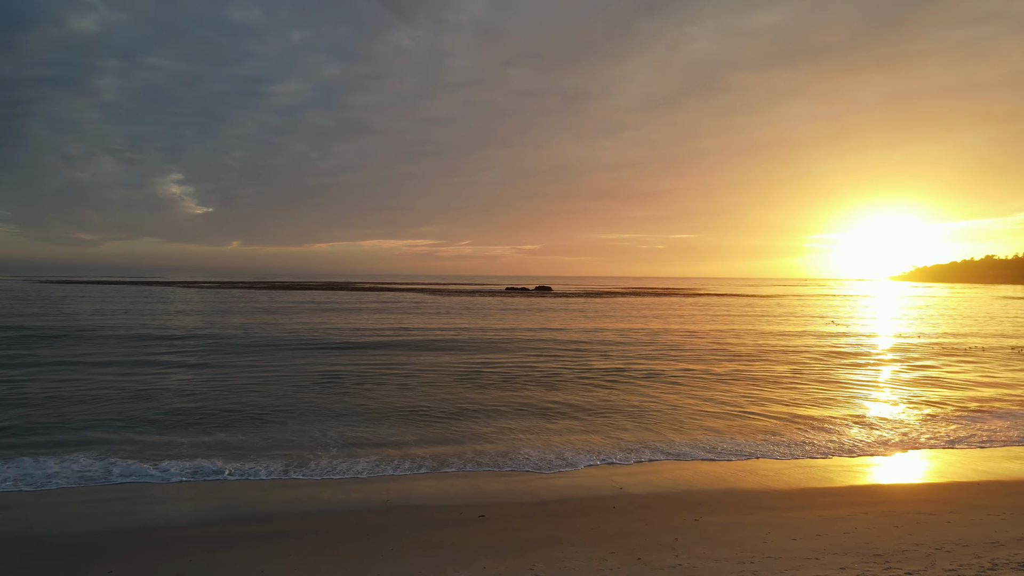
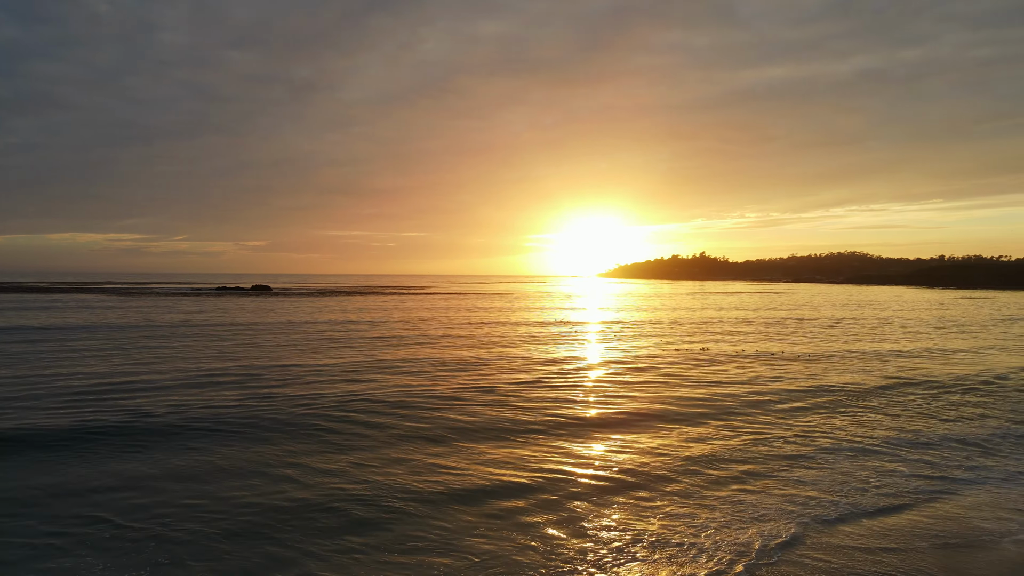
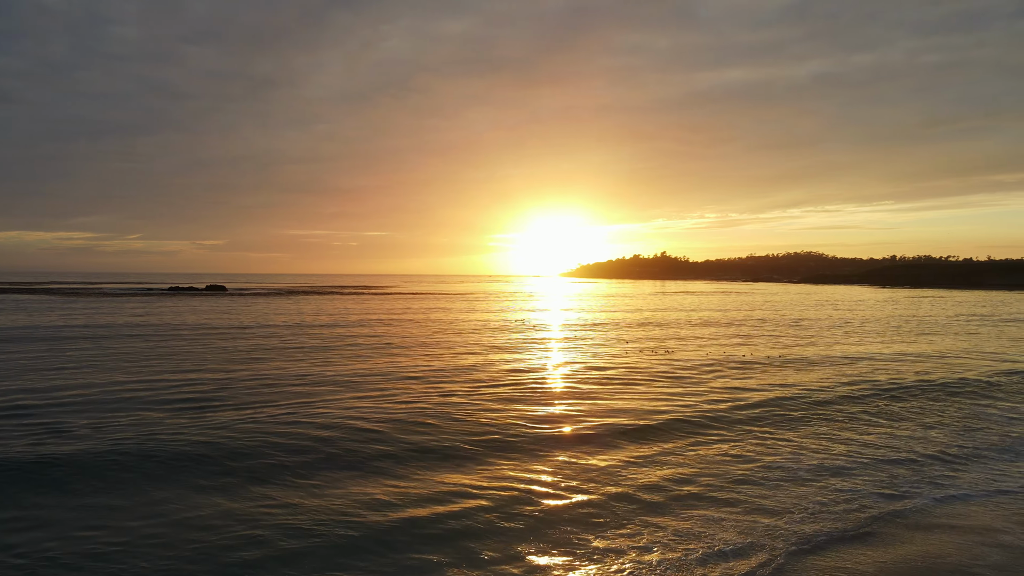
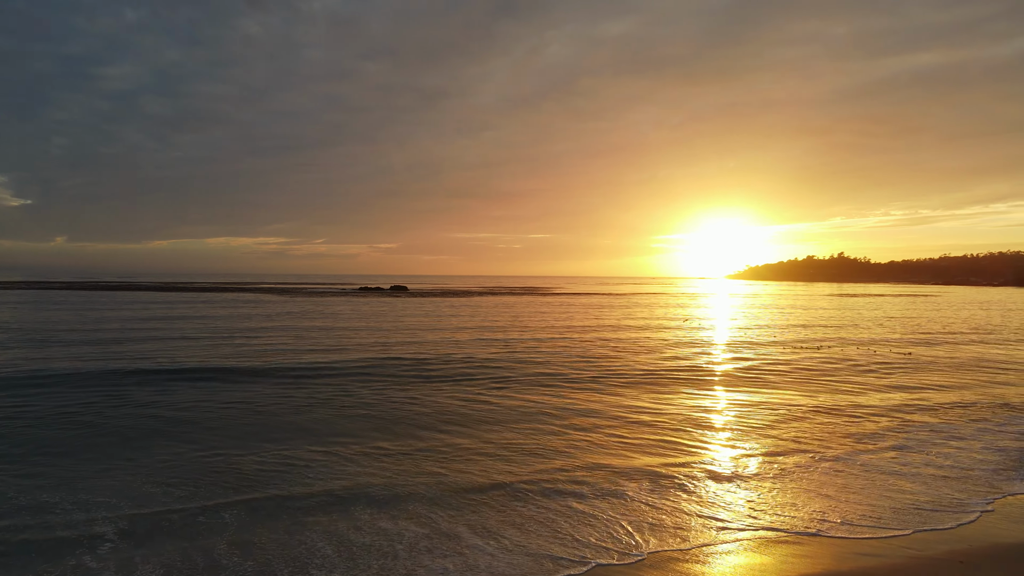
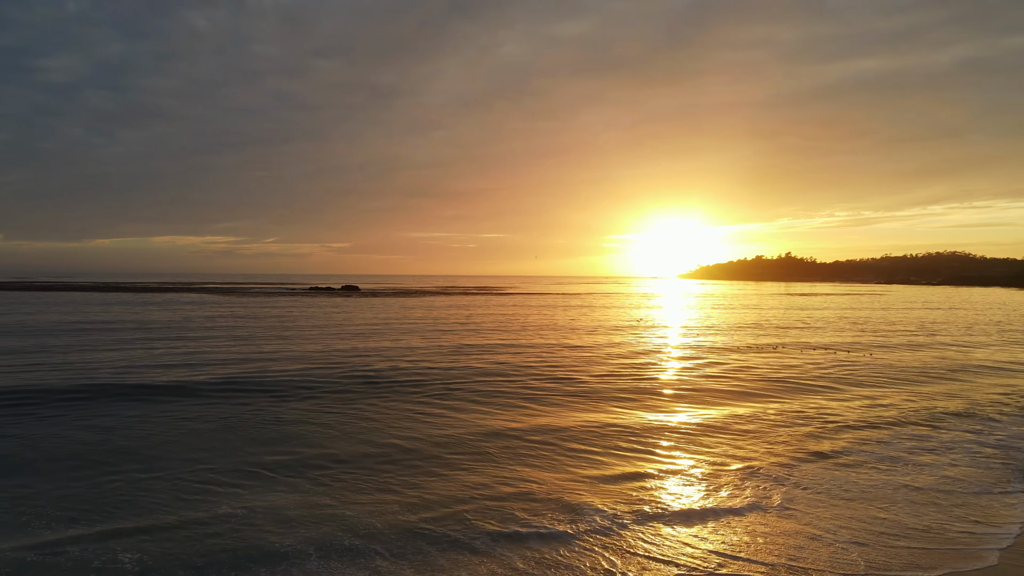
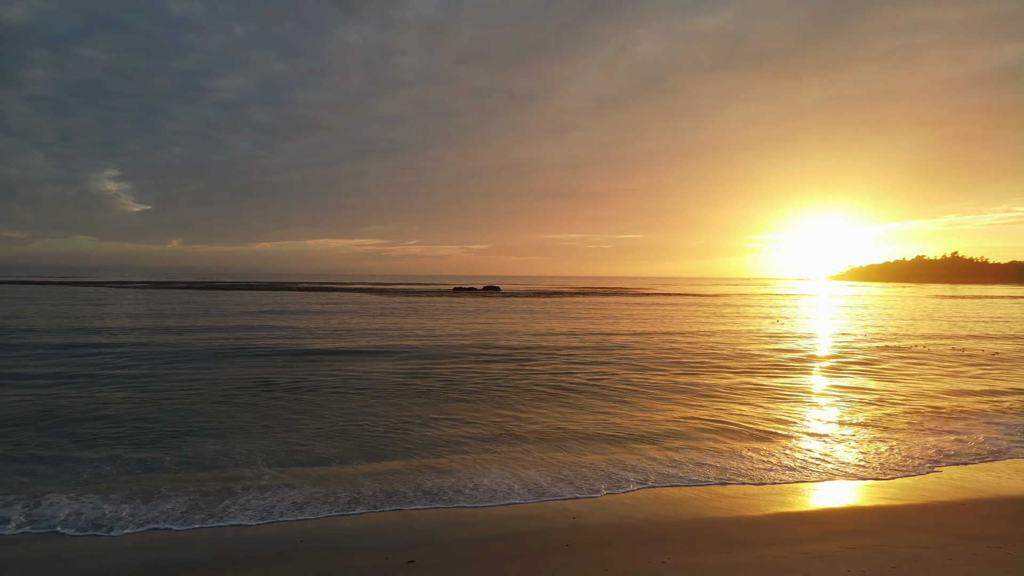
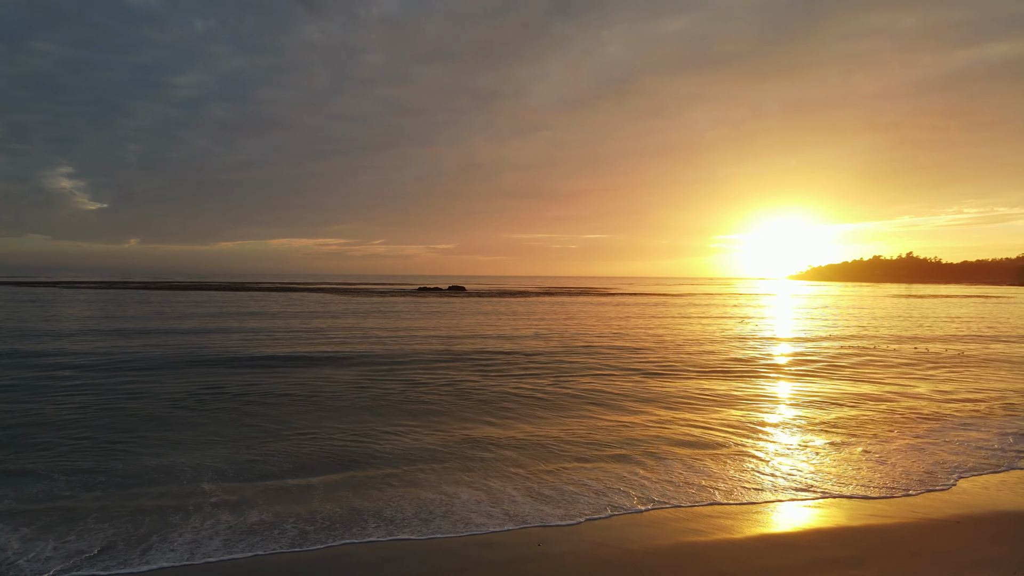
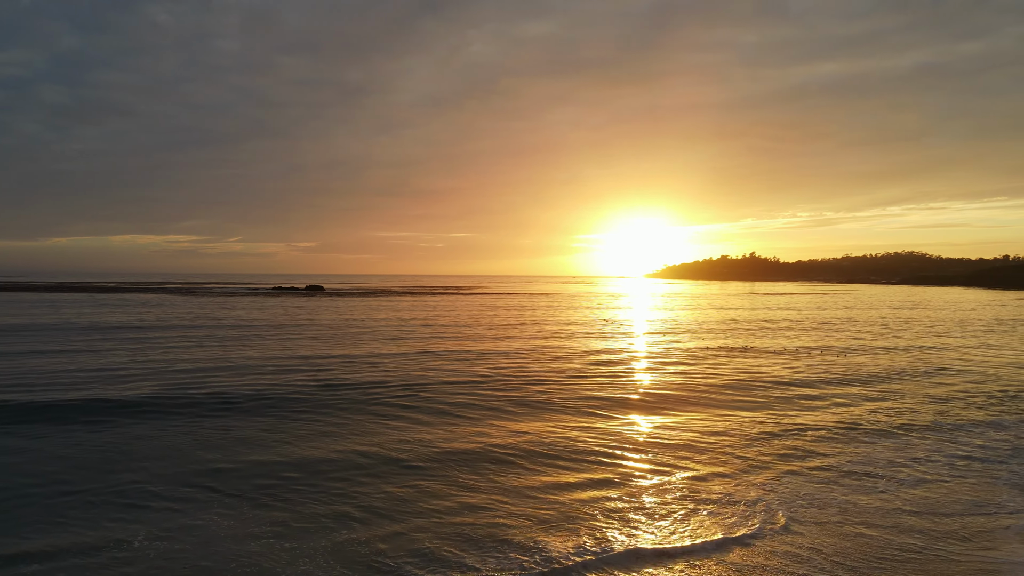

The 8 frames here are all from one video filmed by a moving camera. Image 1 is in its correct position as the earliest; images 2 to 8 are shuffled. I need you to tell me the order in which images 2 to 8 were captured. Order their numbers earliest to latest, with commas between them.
6, 7, 4, 5, 8, 2, 3
